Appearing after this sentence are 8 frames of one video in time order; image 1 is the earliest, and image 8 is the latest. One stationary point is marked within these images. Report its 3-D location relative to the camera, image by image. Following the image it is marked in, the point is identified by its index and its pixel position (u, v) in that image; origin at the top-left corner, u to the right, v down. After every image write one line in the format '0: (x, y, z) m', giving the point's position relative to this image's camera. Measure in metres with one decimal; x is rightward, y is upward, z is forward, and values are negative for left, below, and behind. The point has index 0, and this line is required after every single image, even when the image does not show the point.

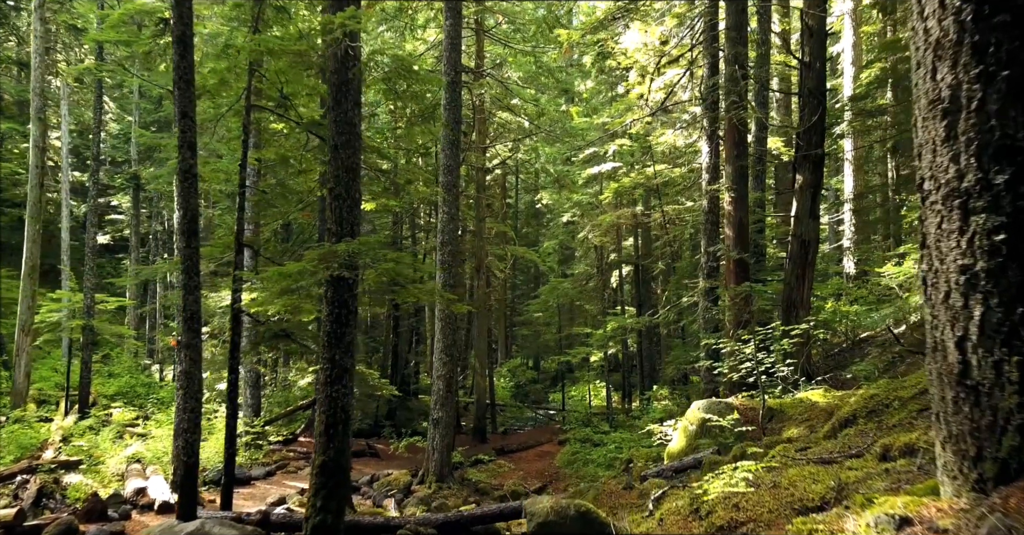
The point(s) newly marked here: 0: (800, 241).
0: (+4.7, +0.4, +13.9) m
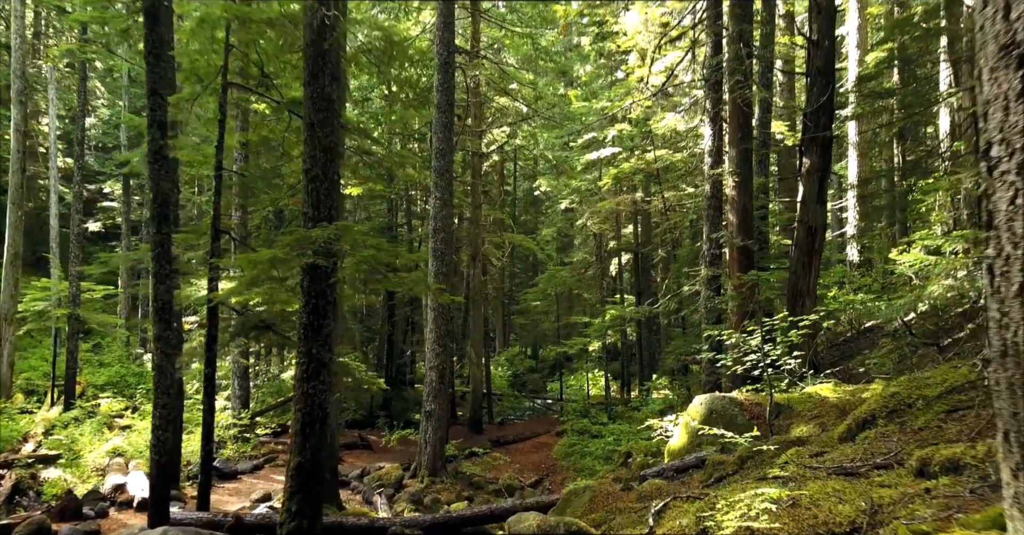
0: (+4.6, +0.6, +13.3) m
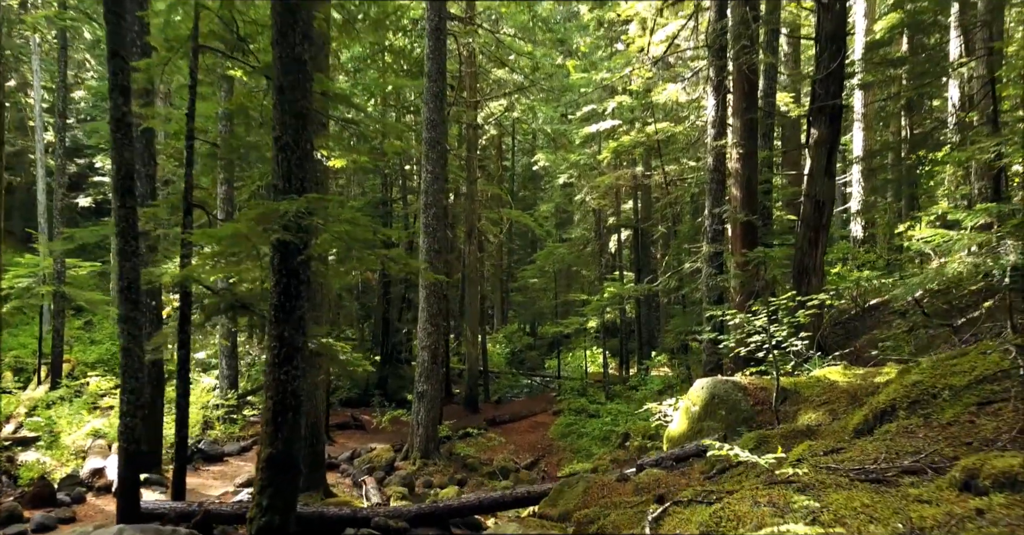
0: (+4.5, +1.0, +12.7) m
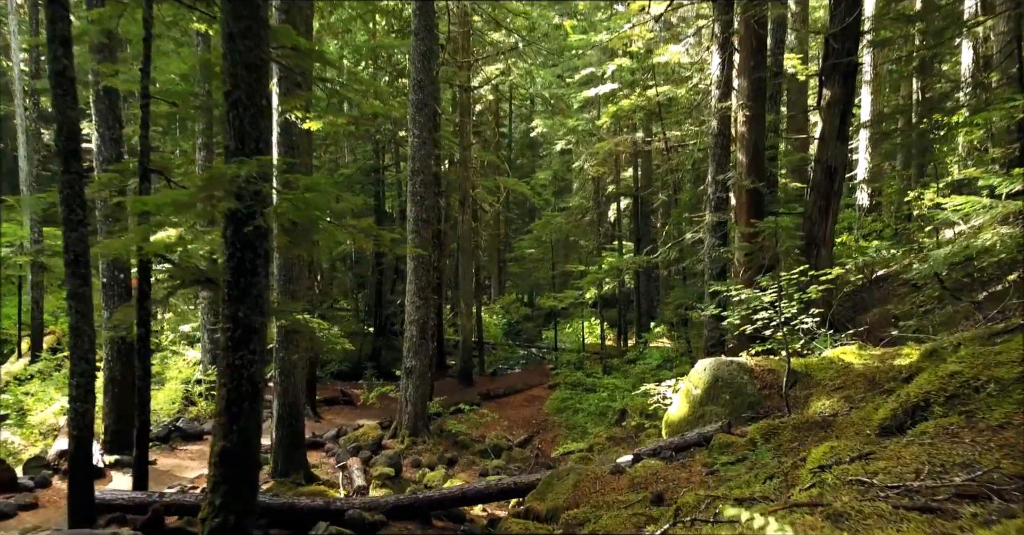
0: (+4.4, +1.4, +11.8) m
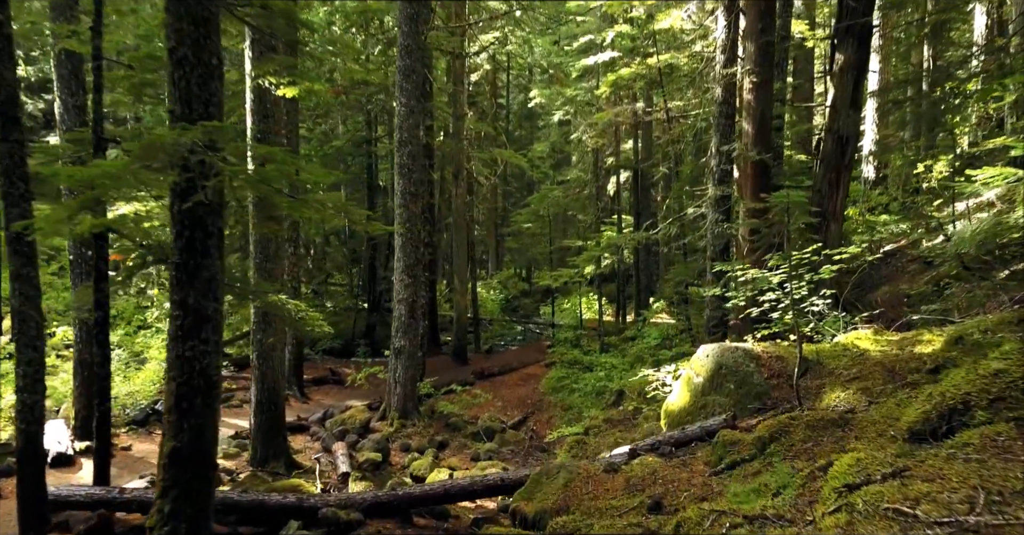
0: (+4.3, +1.7, +11.1) m
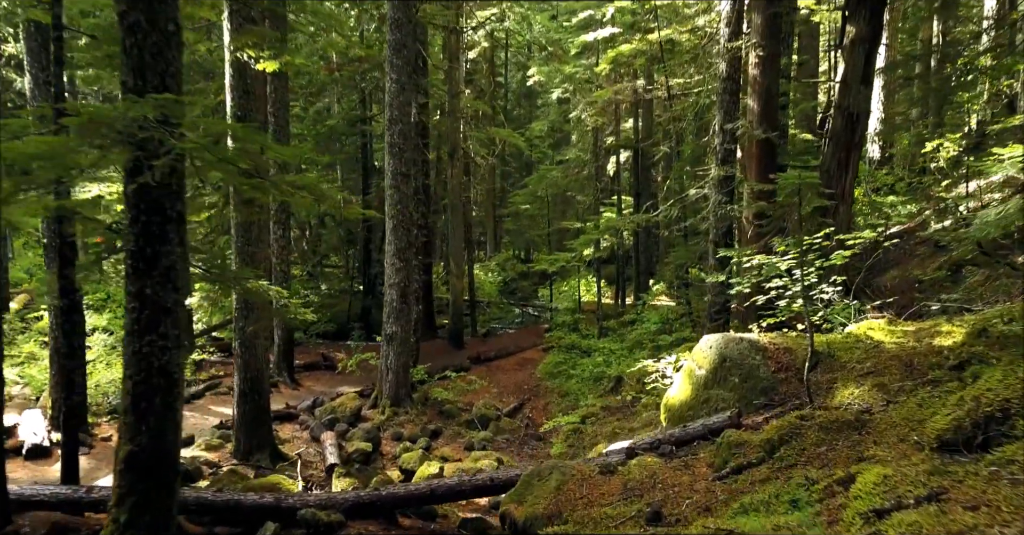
0: (+4.2, +1.9, +10.6) m
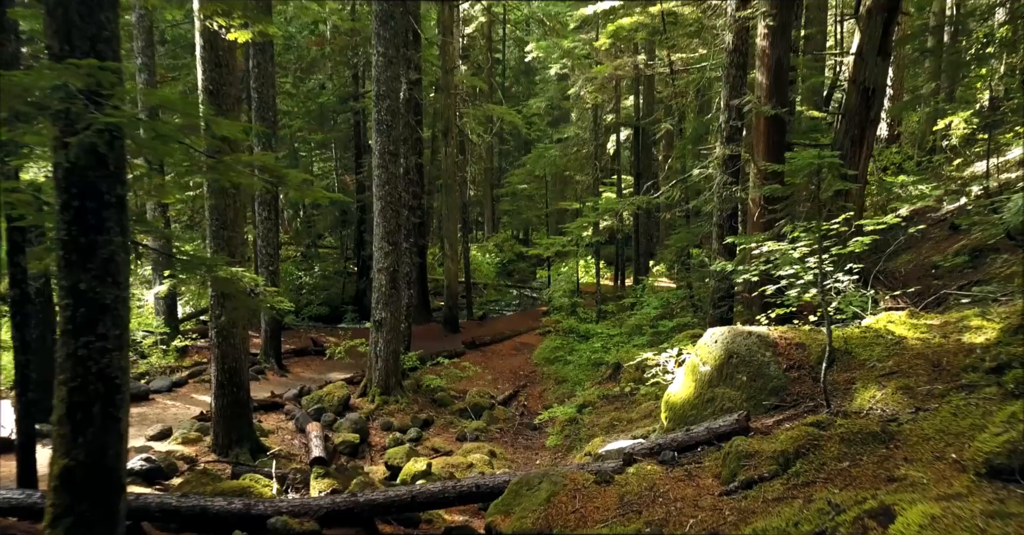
0: (+4.1, +2.1, +9.9) m
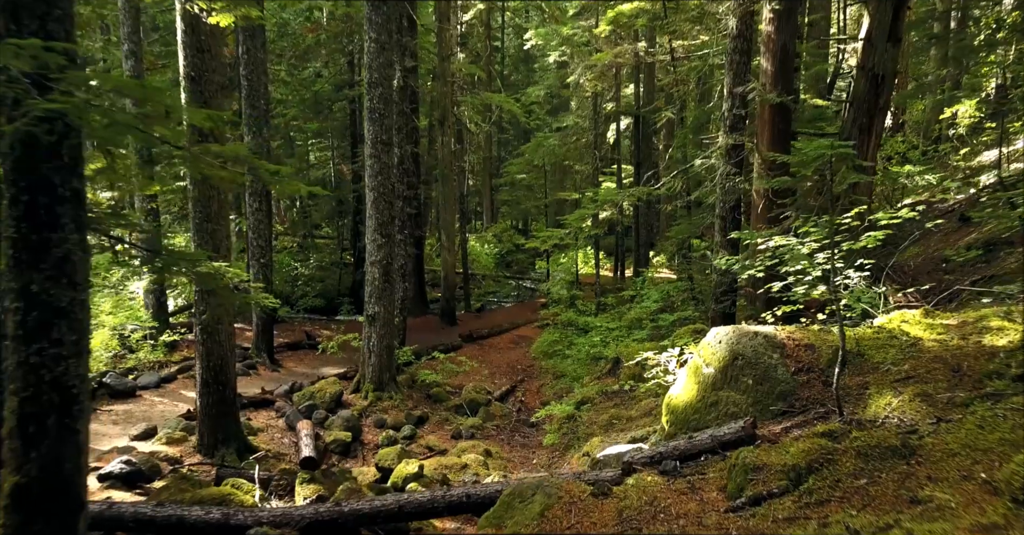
0: (+4.0, +2.2, +9.5) m
